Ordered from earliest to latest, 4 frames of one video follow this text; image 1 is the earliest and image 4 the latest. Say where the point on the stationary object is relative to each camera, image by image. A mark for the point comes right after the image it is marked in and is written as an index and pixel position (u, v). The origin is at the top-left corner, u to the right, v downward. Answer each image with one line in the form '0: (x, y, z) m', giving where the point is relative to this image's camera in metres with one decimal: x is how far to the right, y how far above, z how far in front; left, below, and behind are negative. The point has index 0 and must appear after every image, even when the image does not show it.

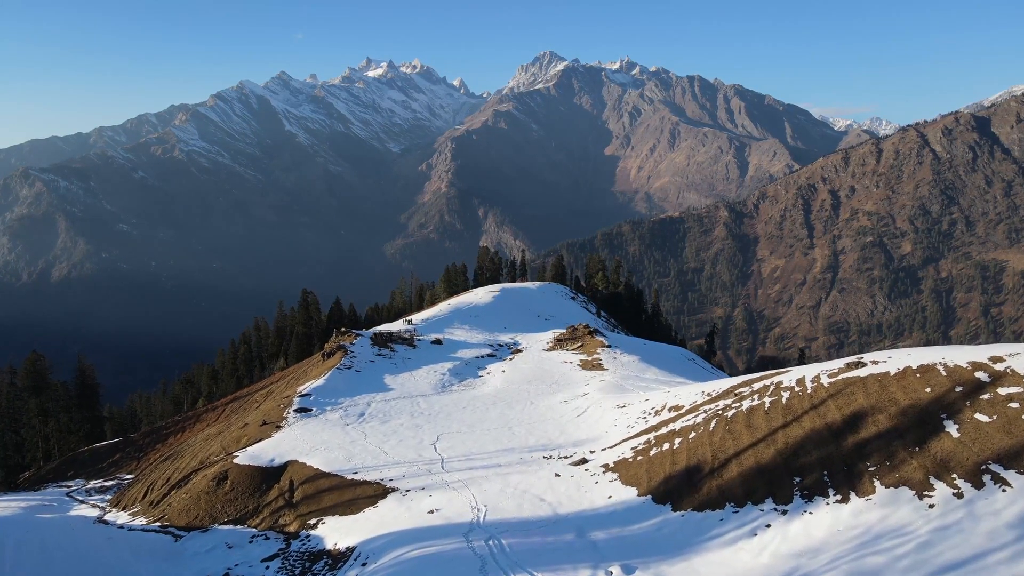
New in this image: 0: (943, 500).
0: (+13.6, -6.7, +19.2) m
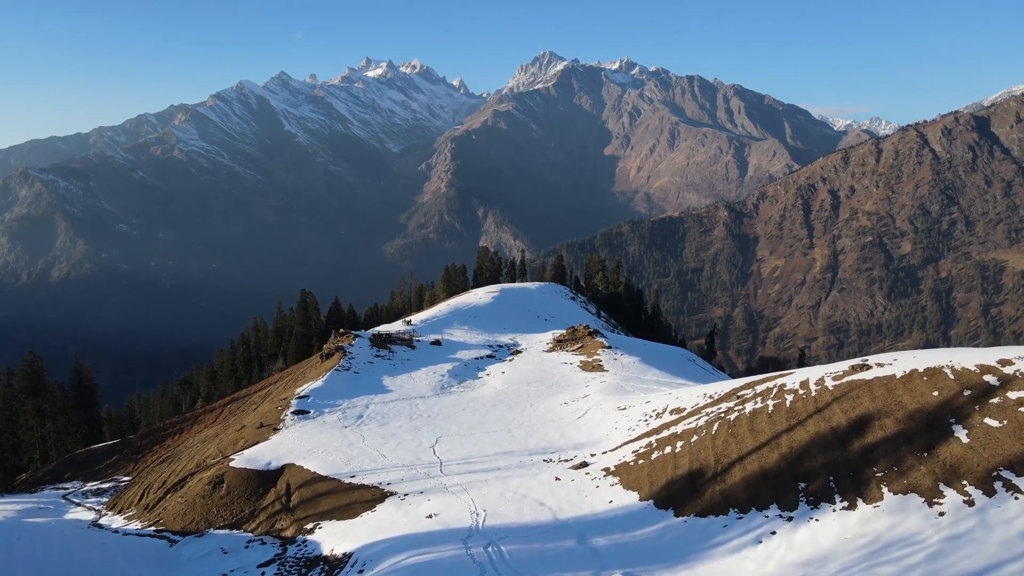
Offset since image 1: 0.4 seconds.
0: (+13.6, -6.8, +18.8) m
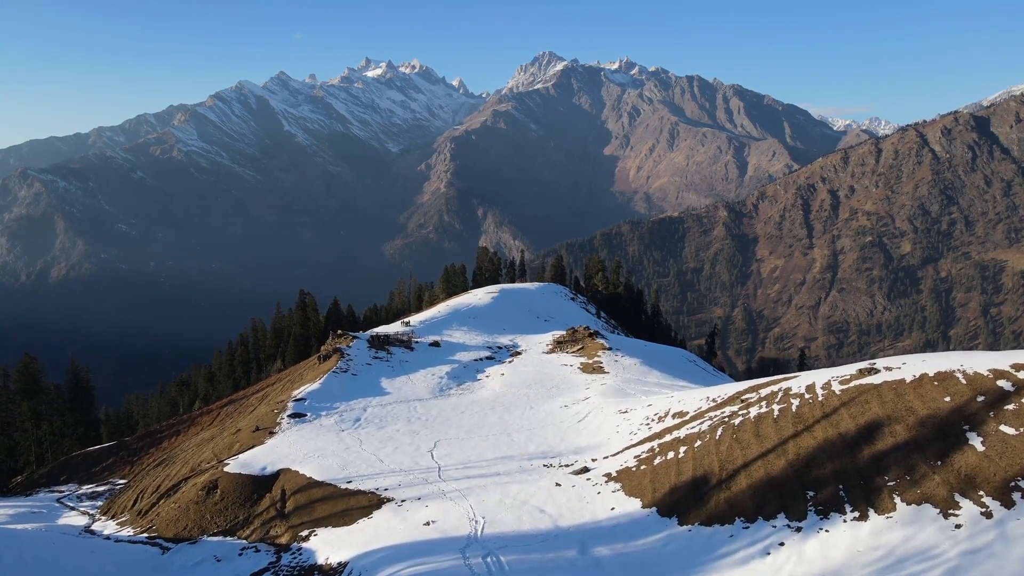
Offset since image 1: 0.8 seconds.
0: (+13.6, -6.8, +18.2) m
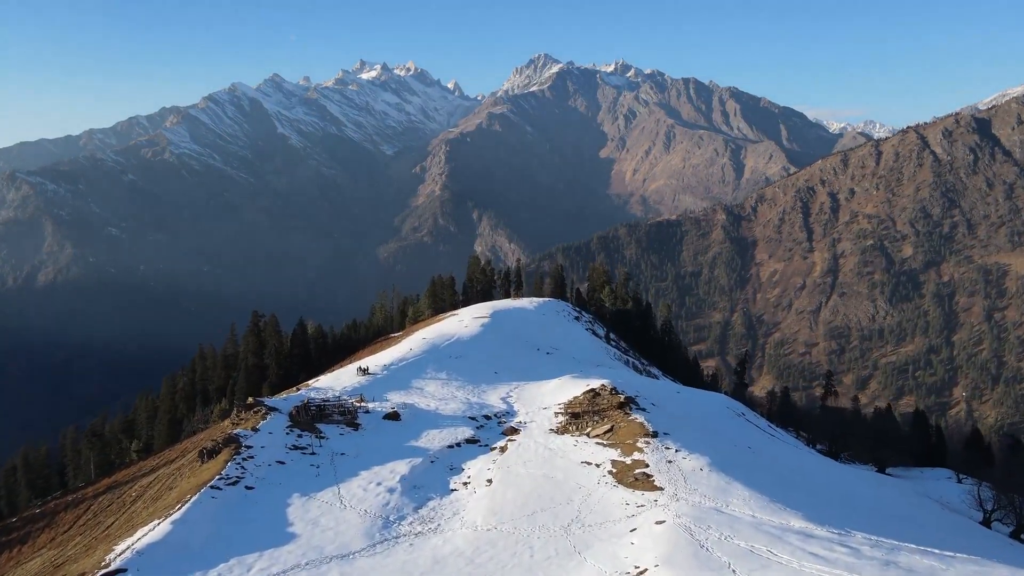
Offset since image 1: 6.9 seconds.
0: (+13.4, -10.1, -3.3) m
